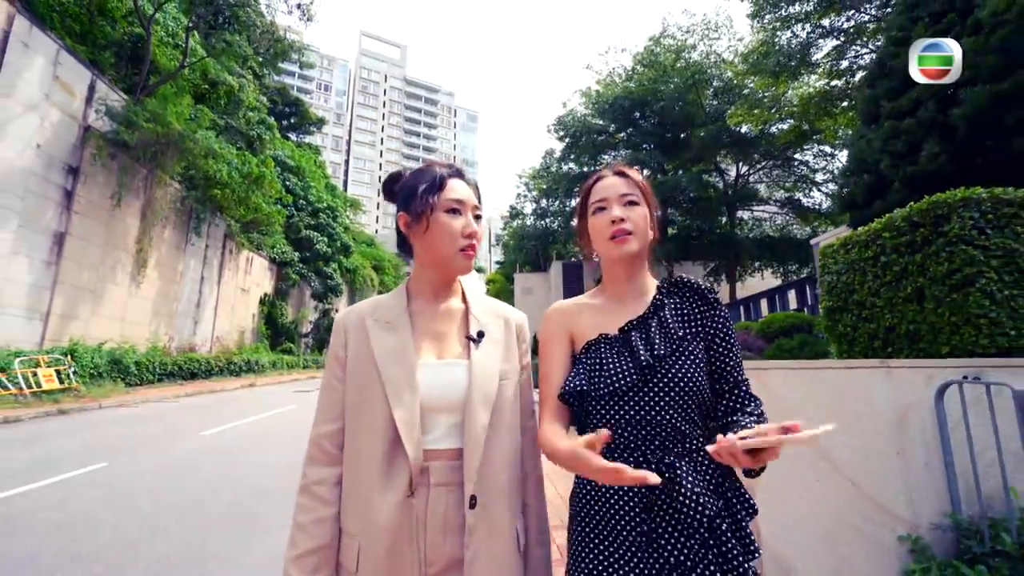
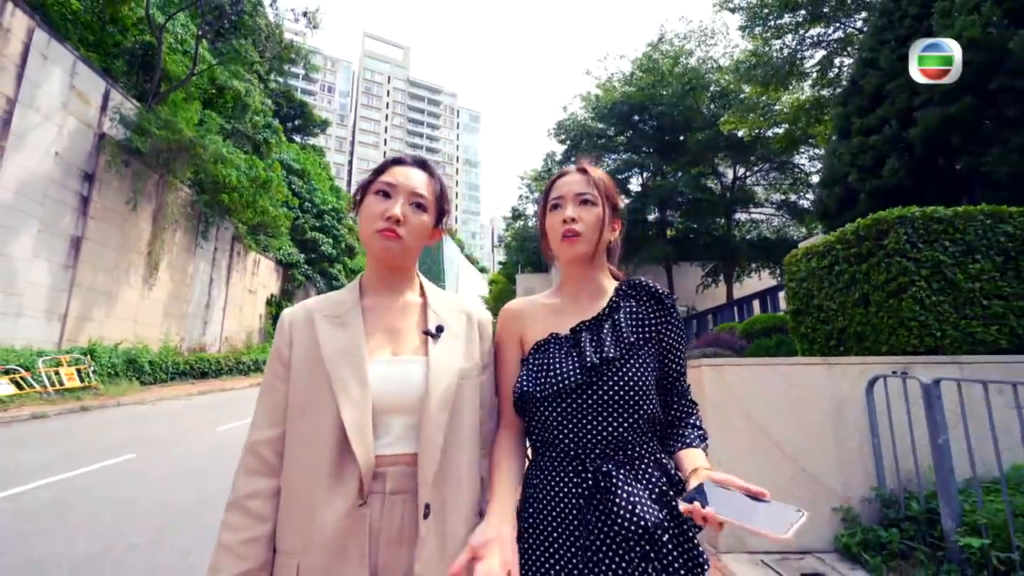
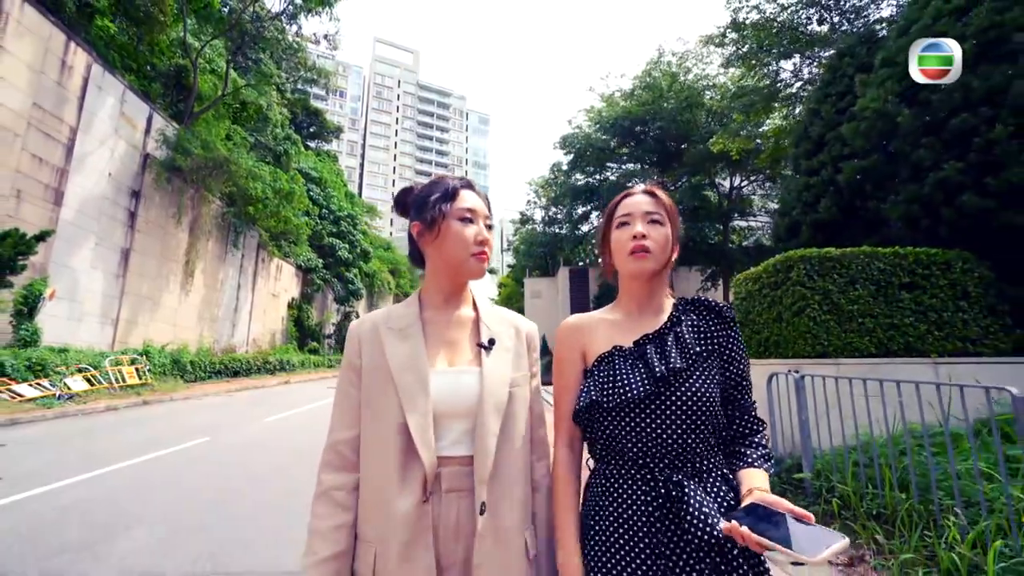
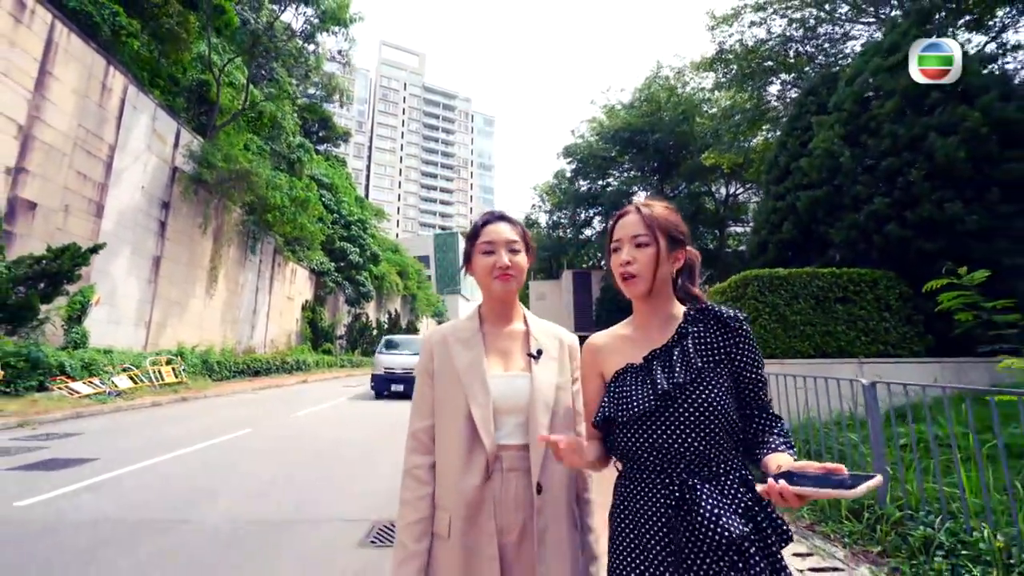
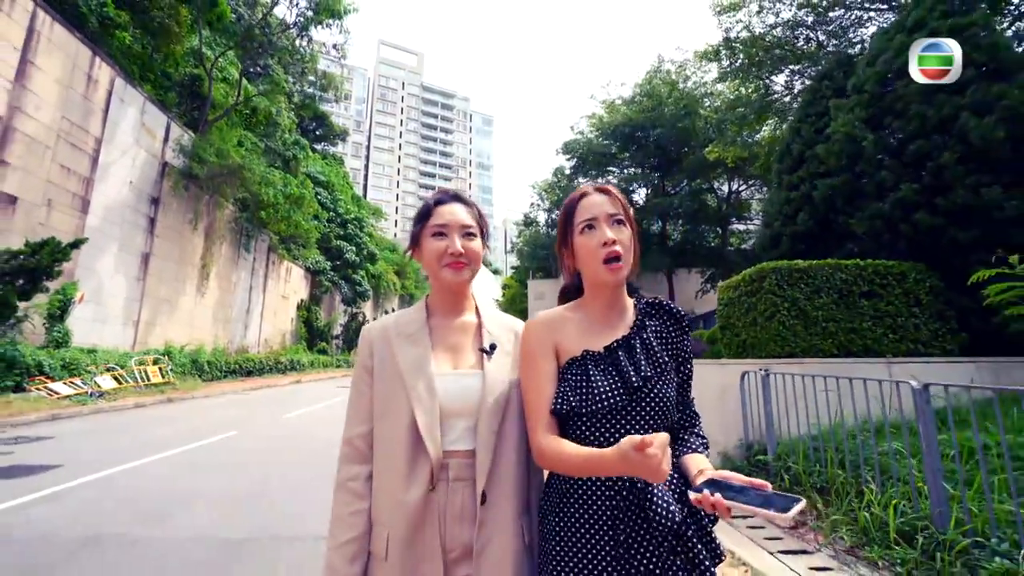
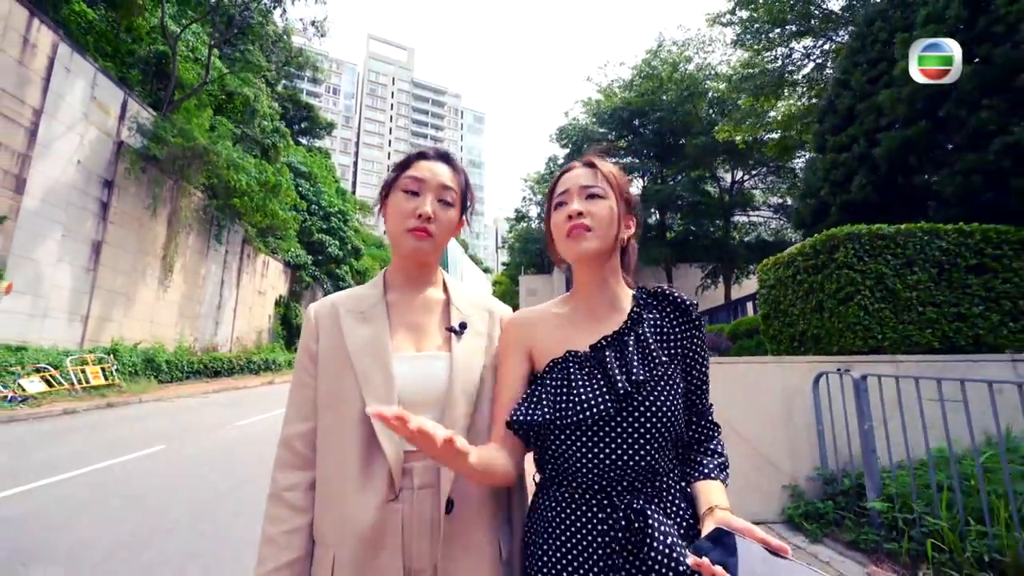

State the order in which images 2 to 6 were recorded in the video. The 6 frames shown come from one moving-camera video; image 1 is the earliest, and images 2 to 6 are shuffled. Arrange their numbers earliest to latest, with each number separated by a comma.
2, 6, 3, 5, 4
